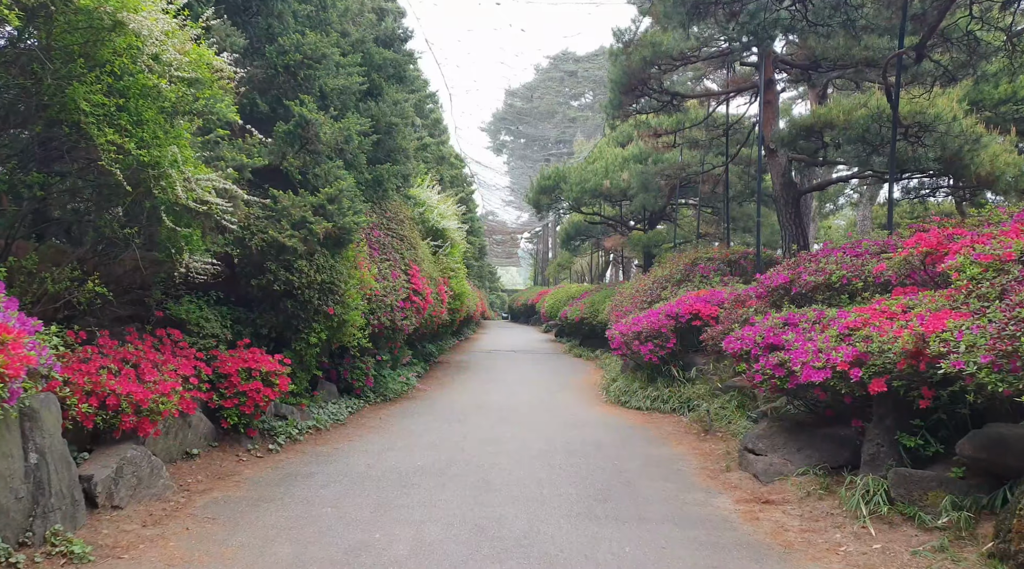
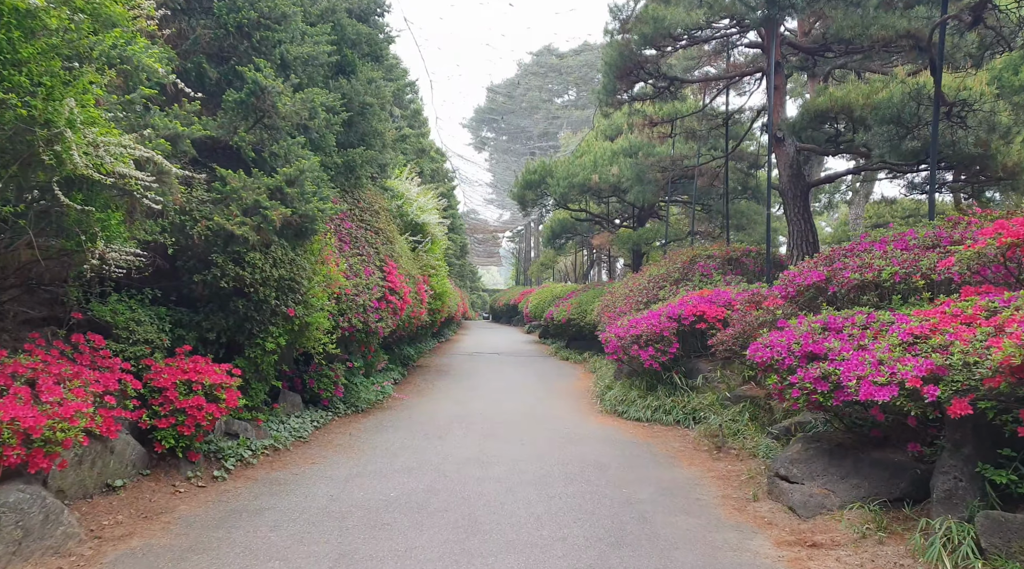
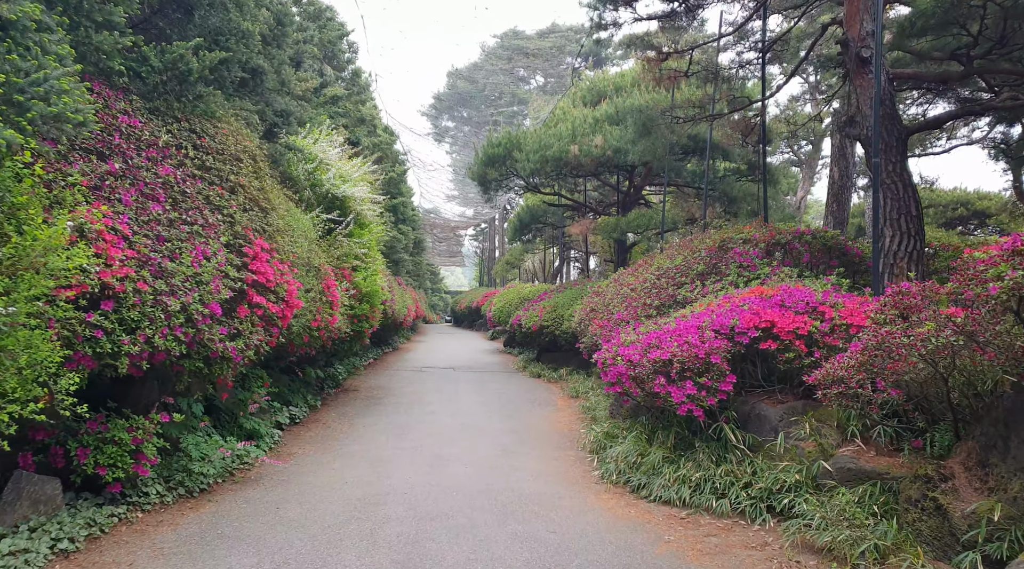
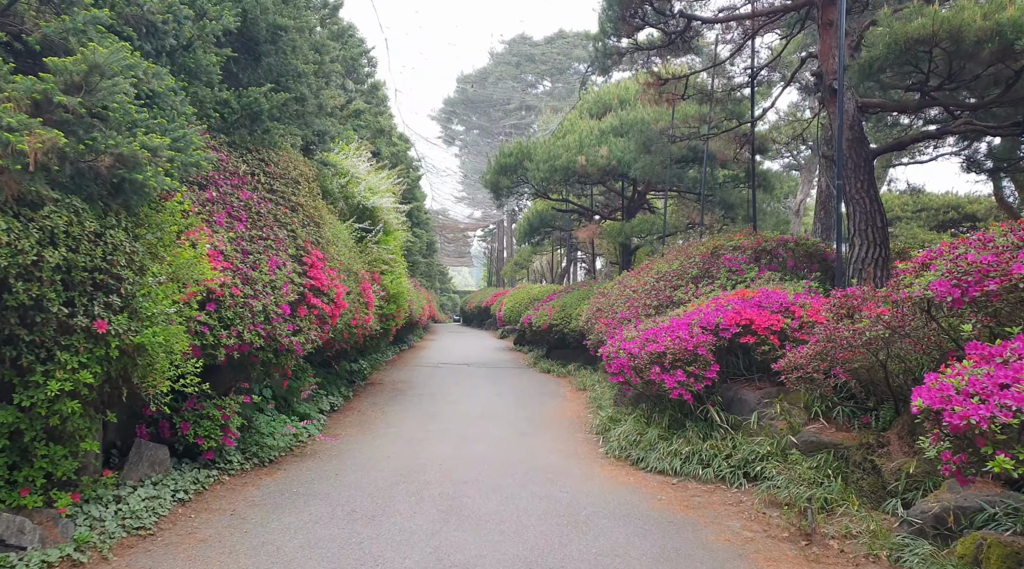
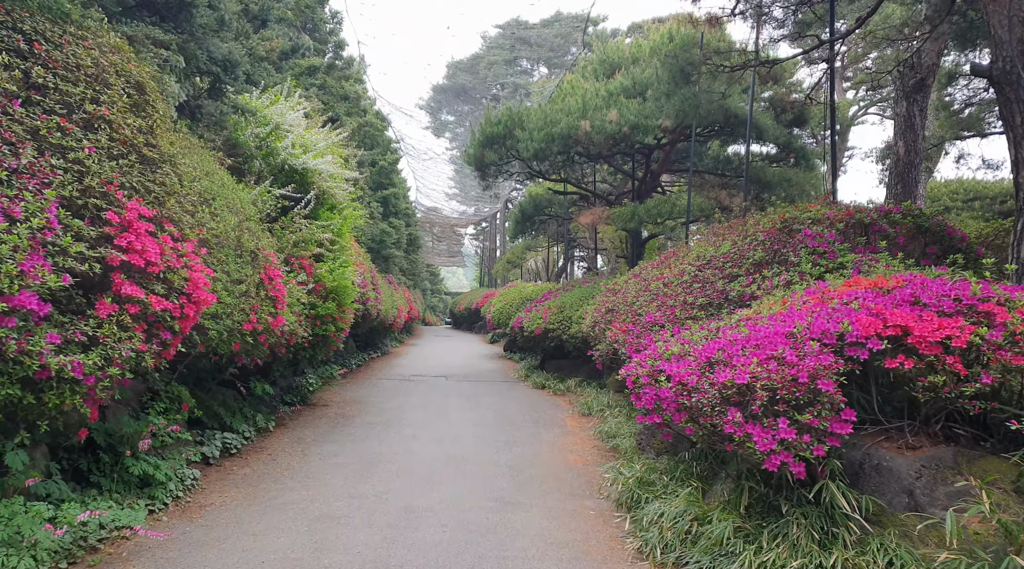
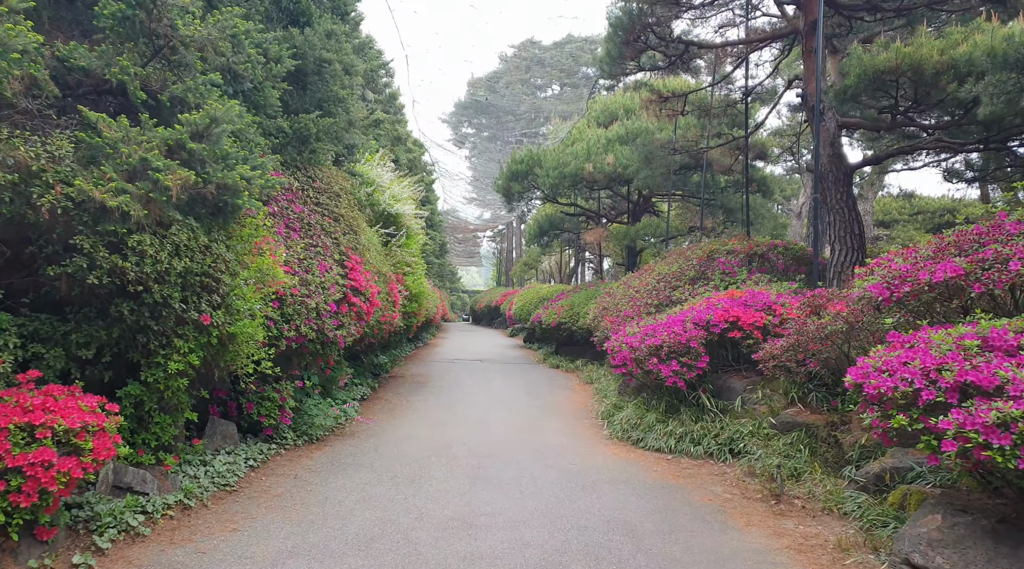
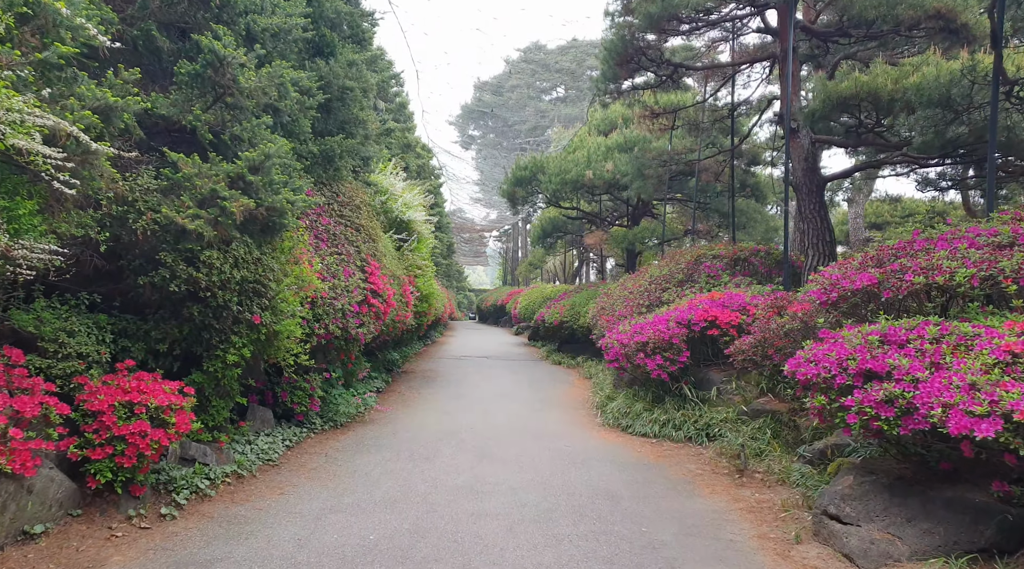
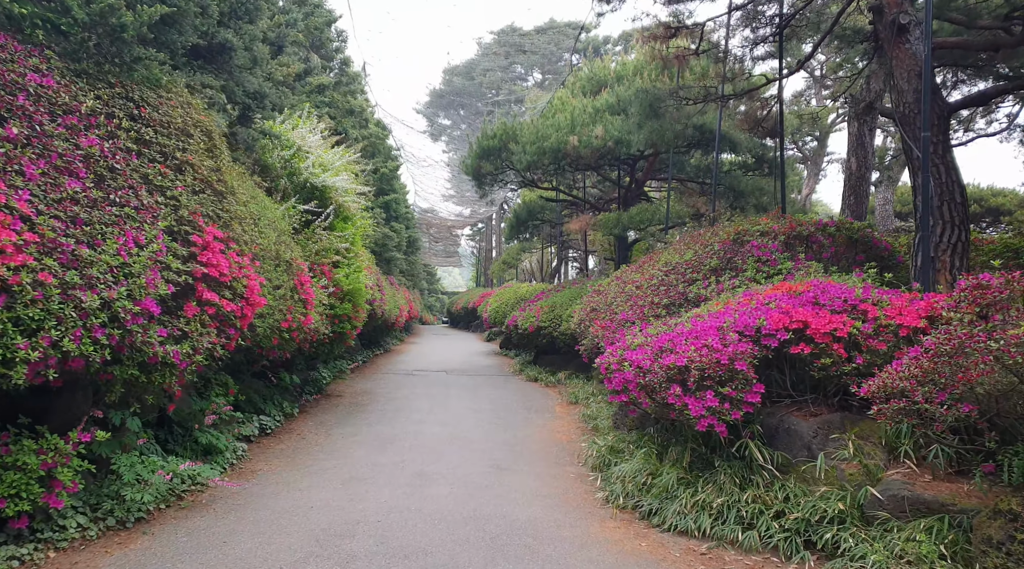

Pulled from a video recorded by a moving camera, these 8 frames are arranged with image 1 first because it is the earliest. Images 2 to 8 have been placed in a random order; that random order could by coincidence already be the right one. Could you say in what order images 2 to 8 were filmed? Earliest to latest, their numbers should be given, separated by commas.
2, 7, 6, 4, 3, 8, 5
